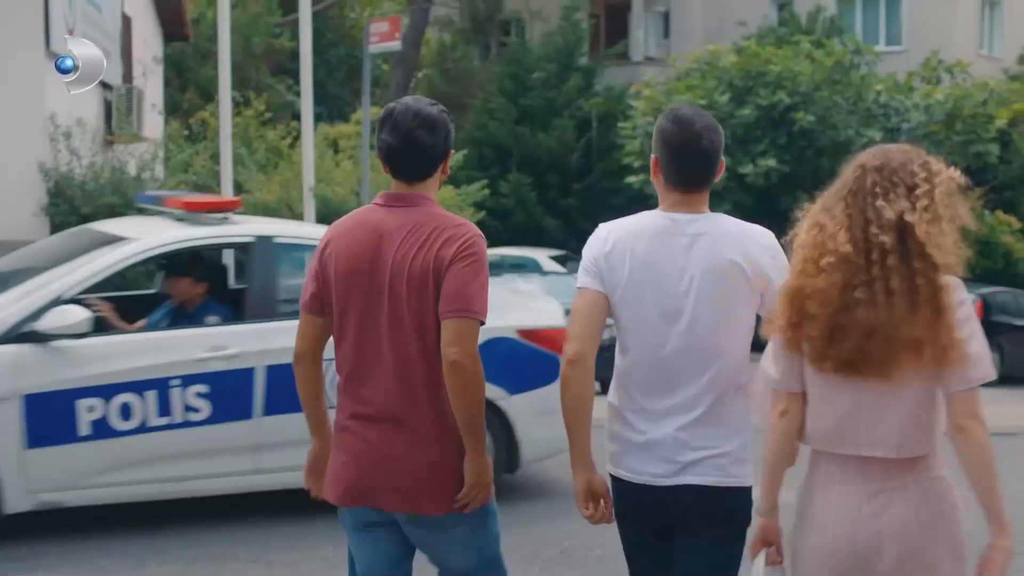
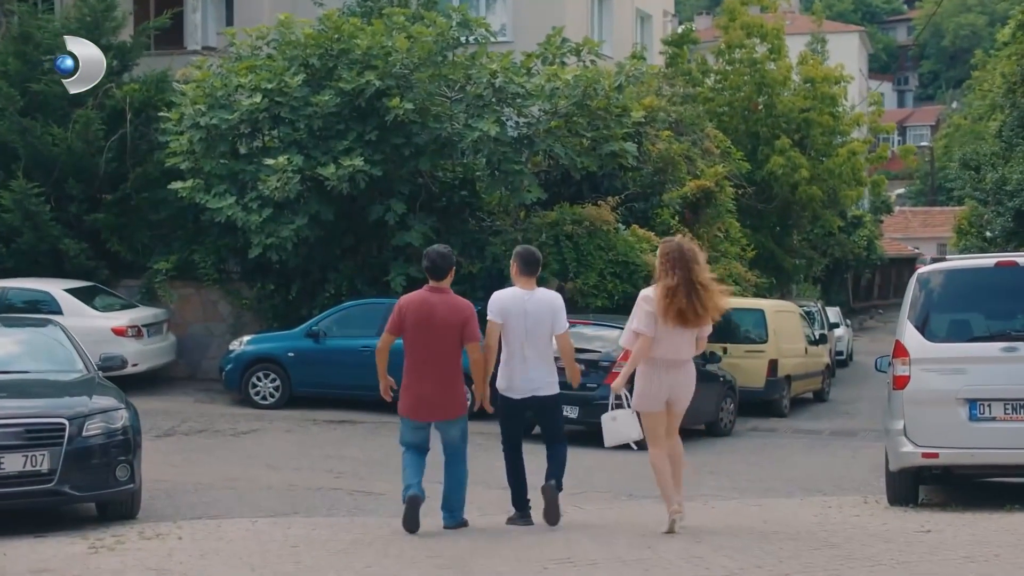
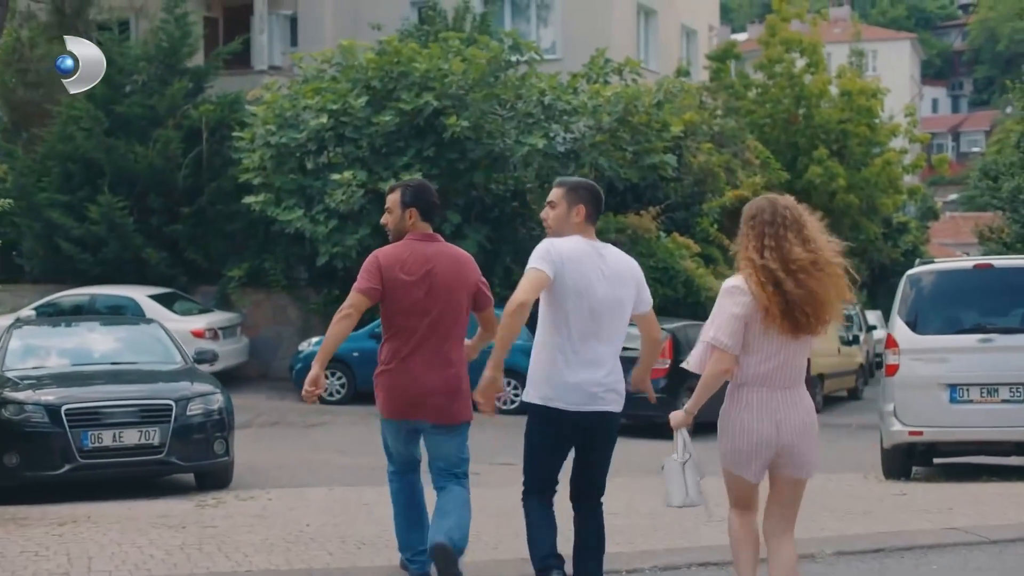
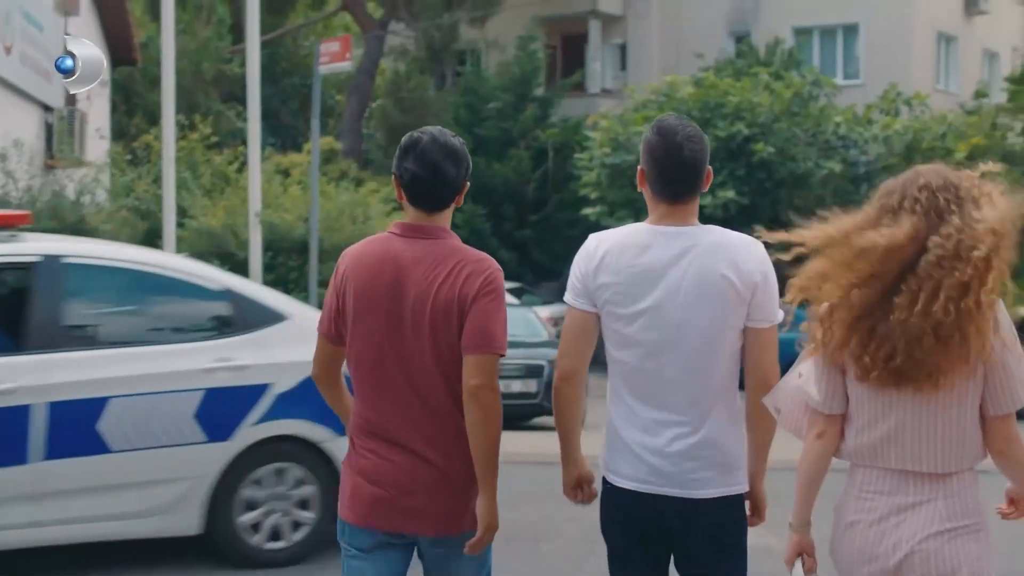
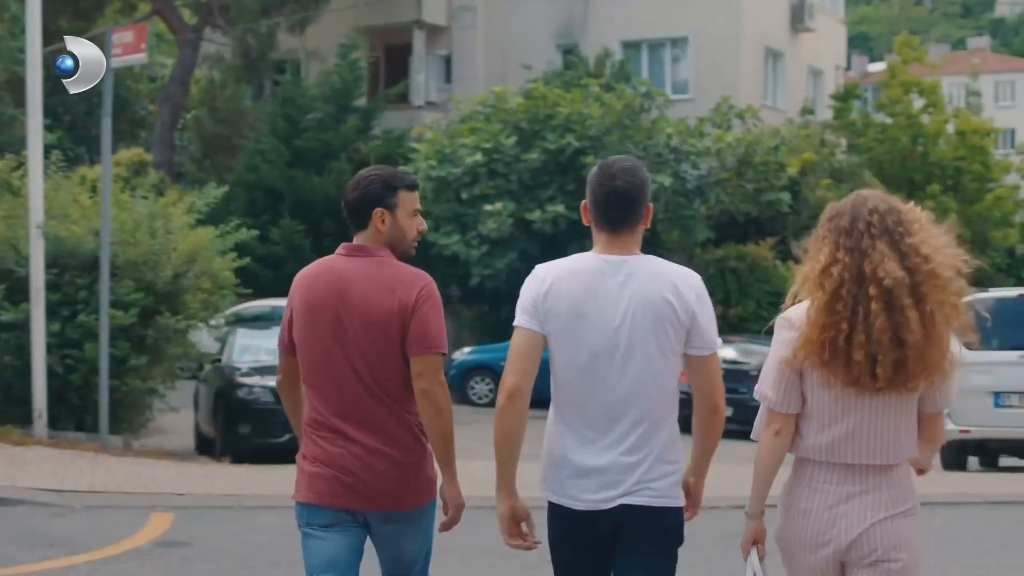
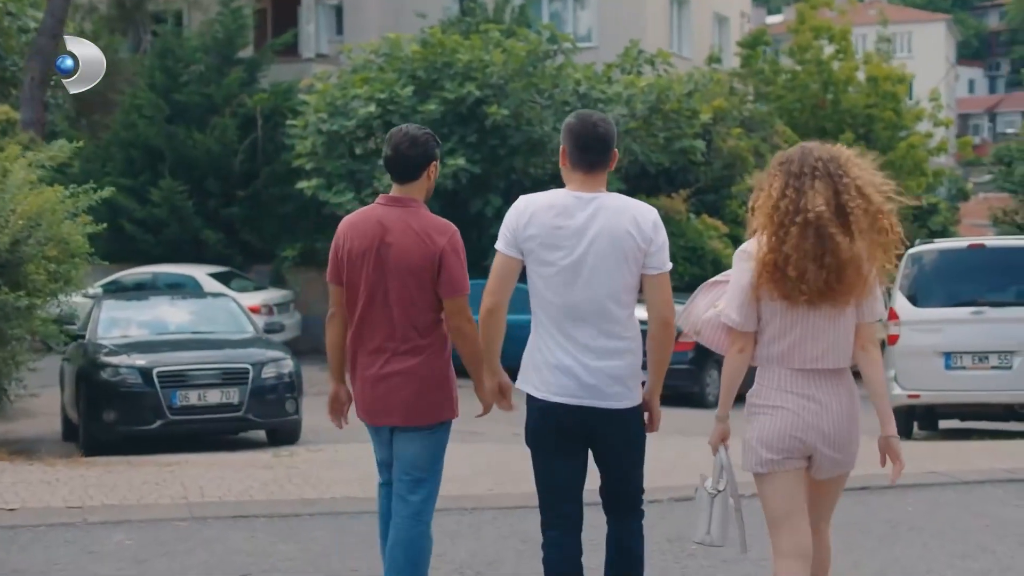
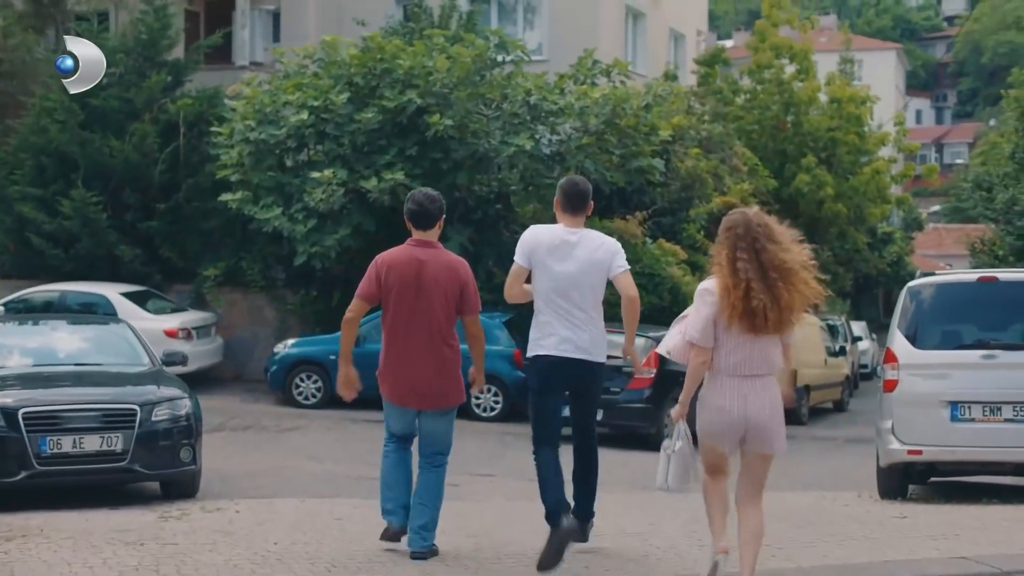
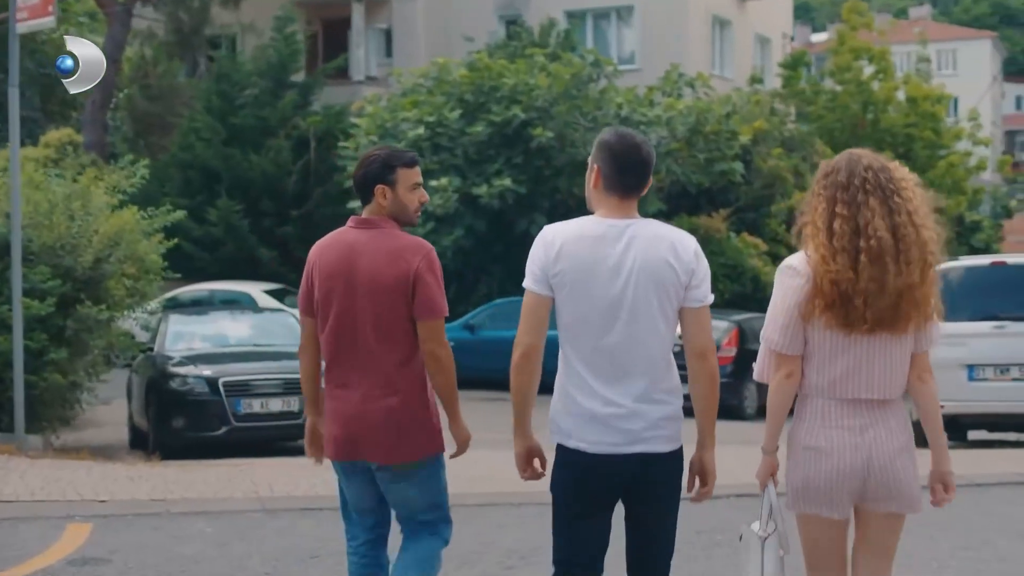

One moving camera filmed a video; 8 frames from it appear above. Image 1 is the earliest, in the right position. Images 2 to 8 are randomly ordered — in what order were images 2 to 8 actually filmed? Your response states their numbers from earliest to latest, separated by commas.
4, 5, 8, 6, 3, 7, 2
